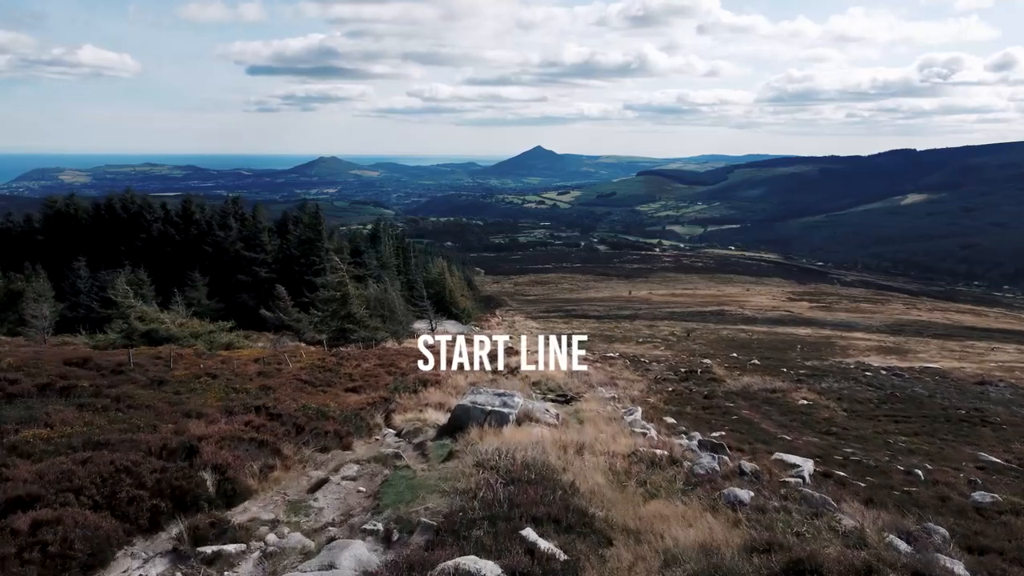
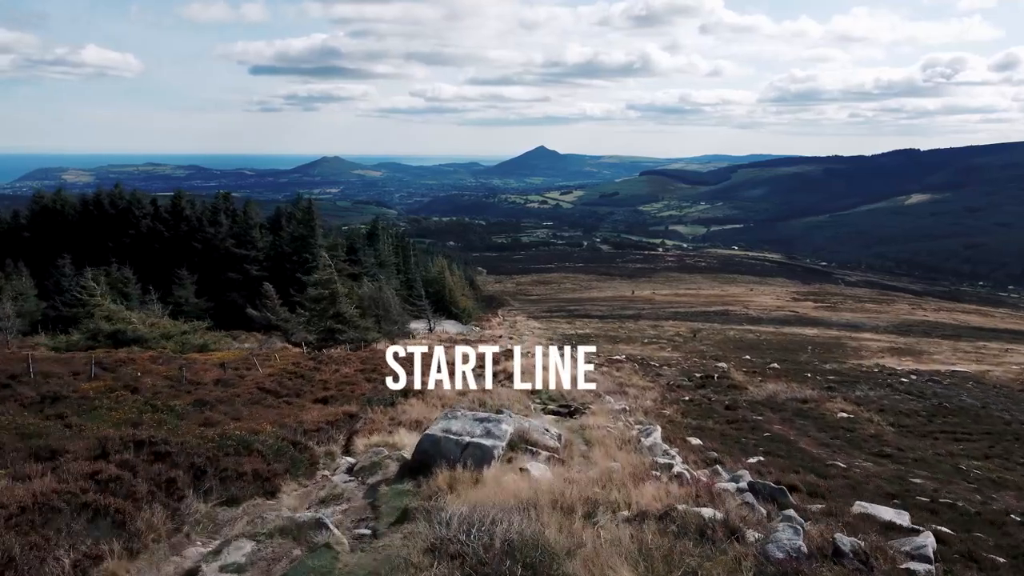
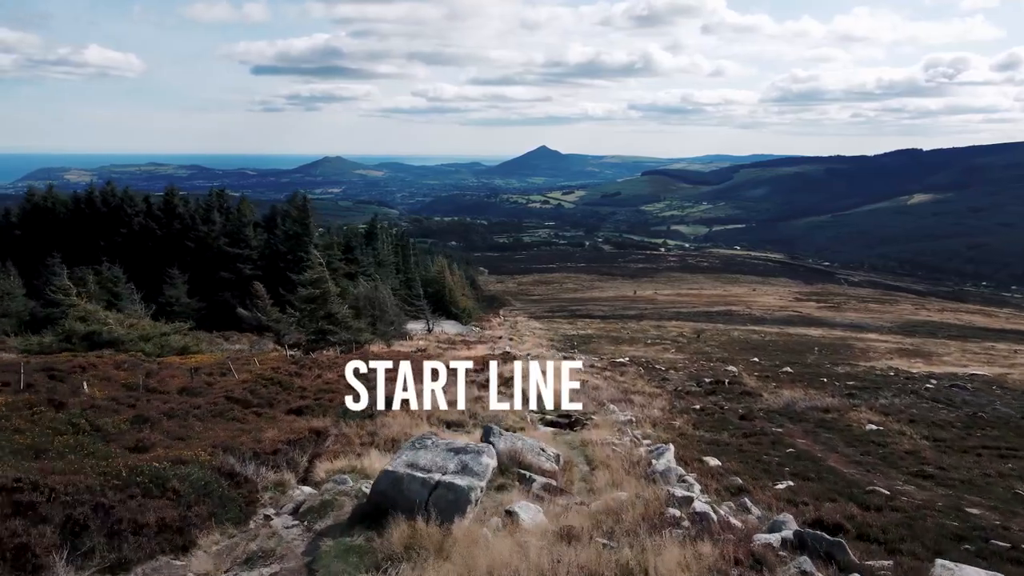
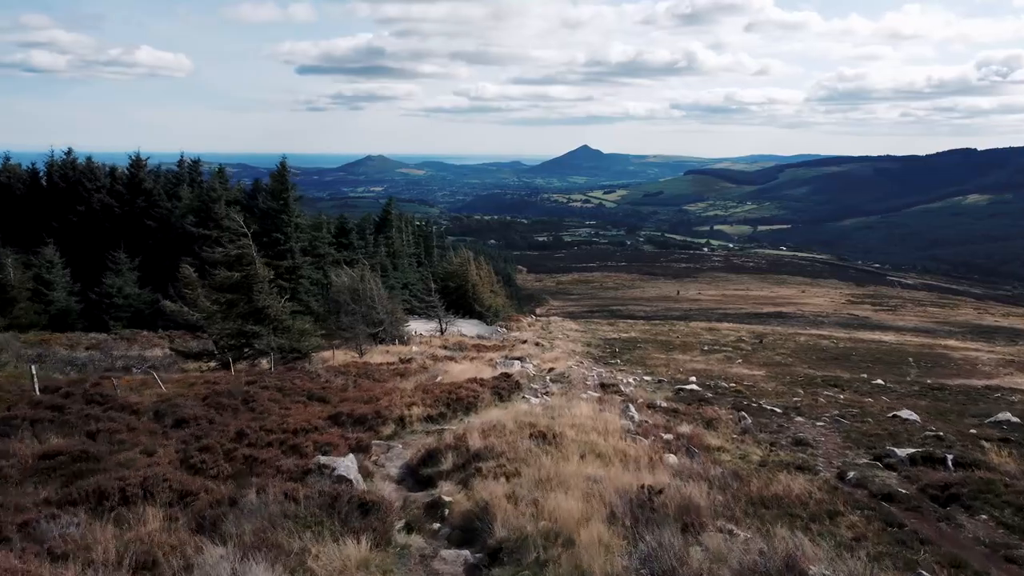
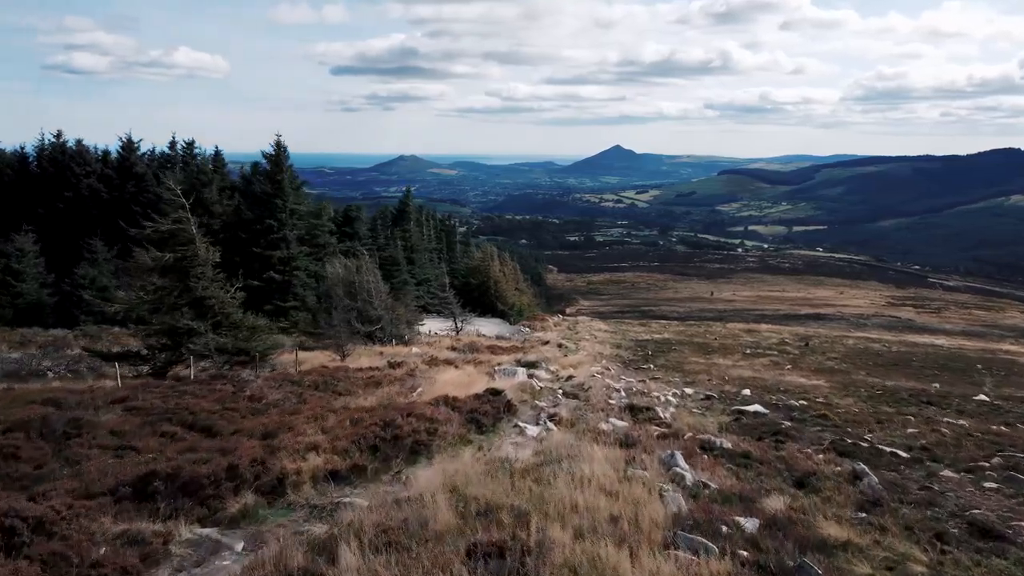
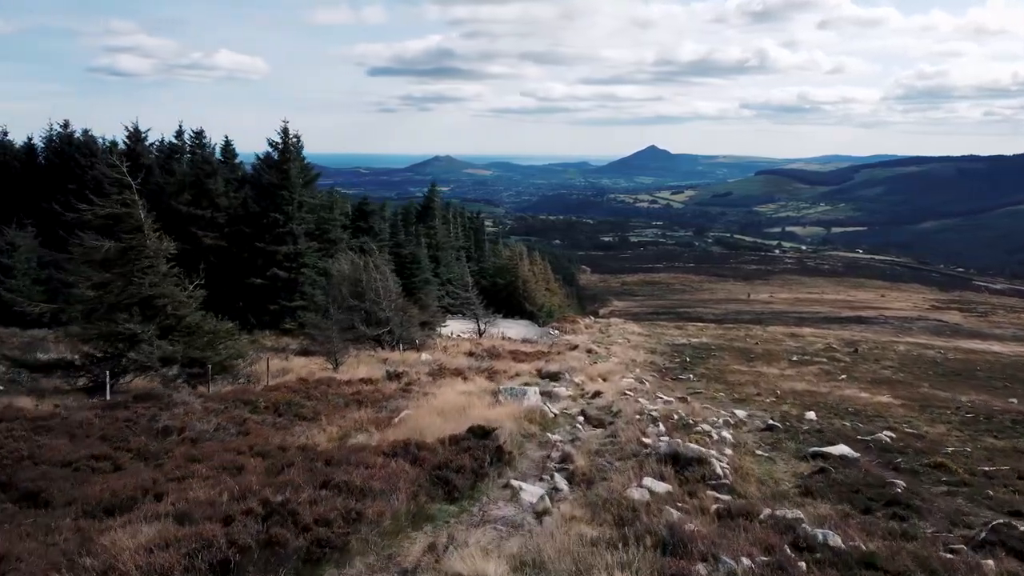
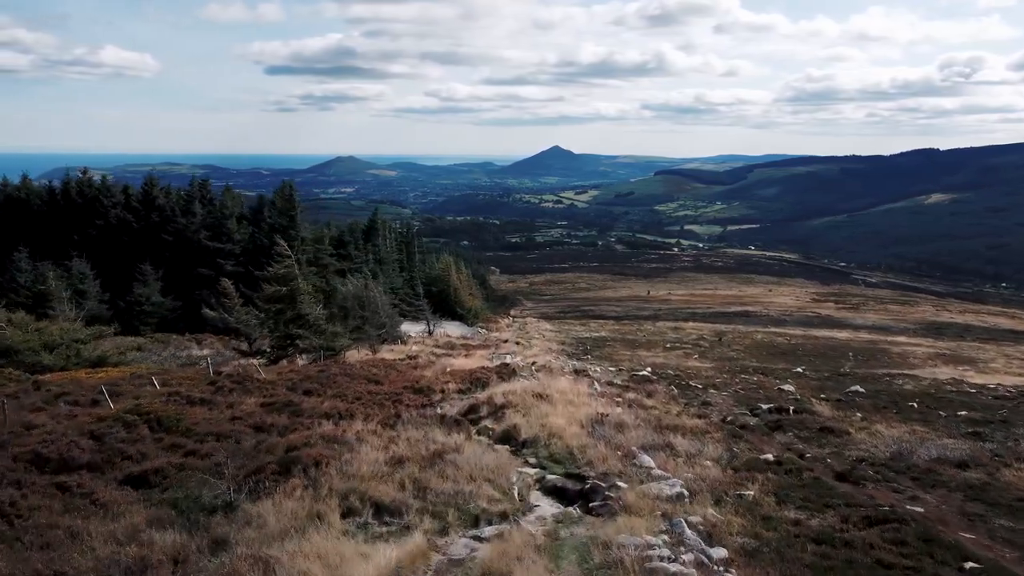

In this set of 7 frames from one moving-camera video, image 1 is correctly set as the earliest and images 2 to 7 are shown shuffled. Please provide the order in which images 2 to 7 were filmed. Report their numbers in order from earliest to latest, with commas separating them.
2, 3, 7, 4, 5, 6
